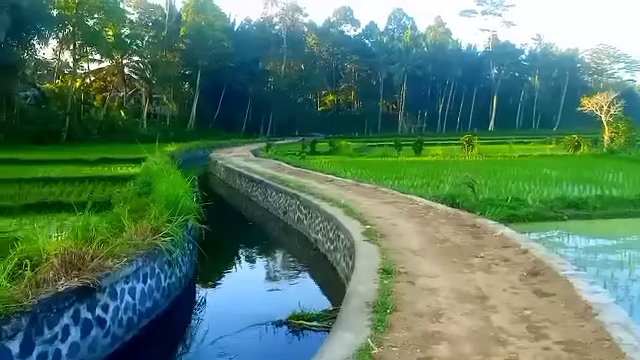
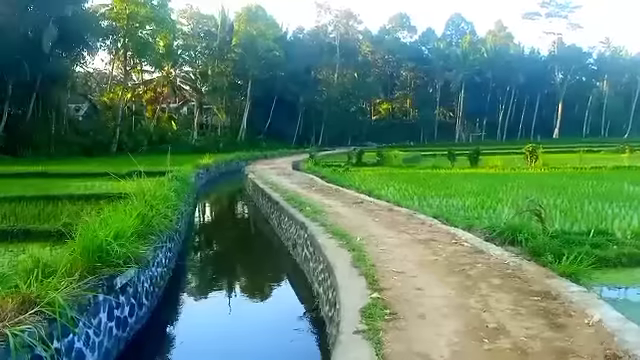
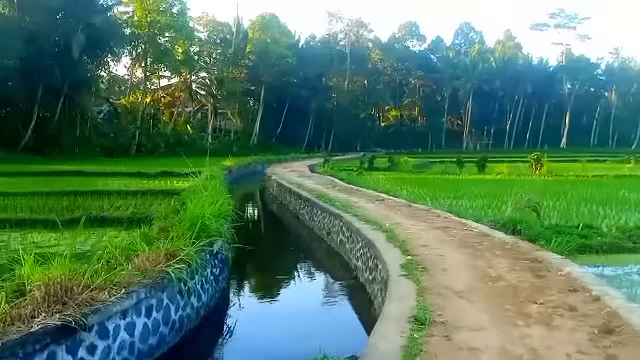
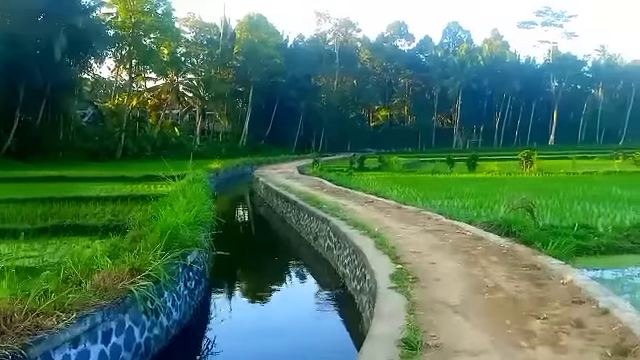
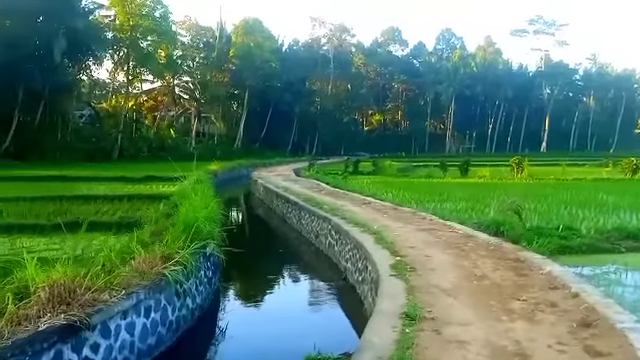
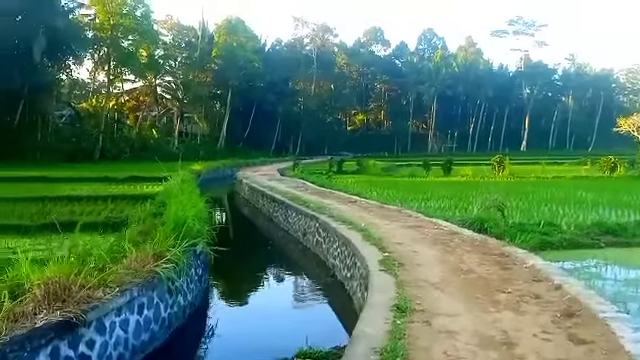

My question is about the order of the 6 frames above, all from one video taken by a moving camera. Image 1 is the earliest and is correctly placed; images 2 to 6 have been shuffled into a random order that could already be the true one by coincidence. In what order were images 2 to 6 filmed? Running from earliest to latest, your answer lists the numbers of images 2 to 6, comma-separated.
6, 5, 3, 4, 2
